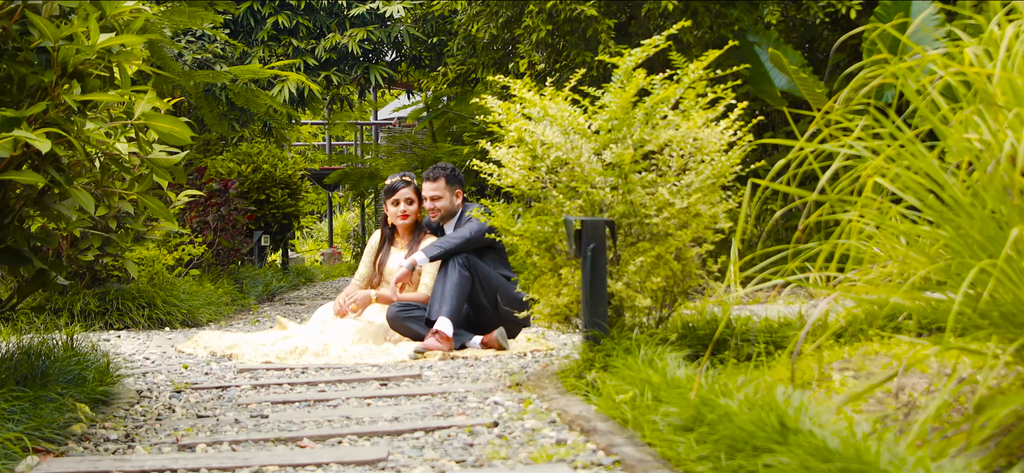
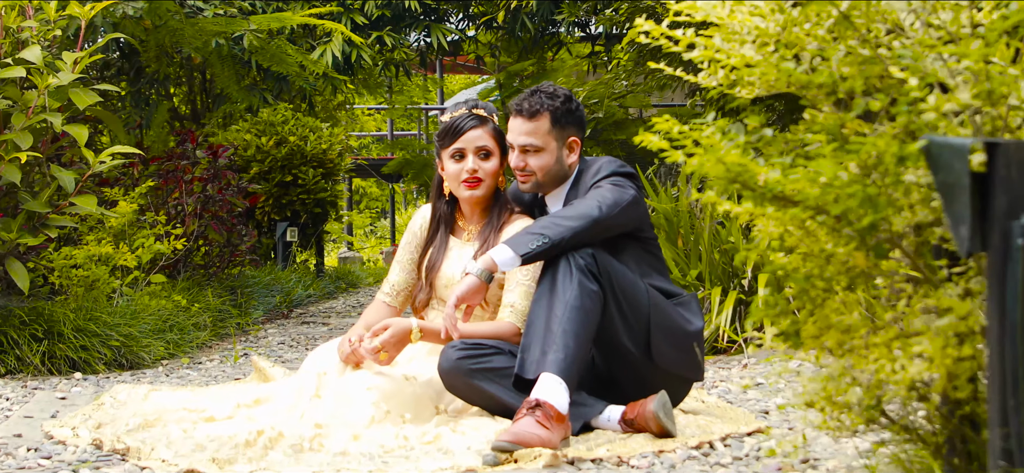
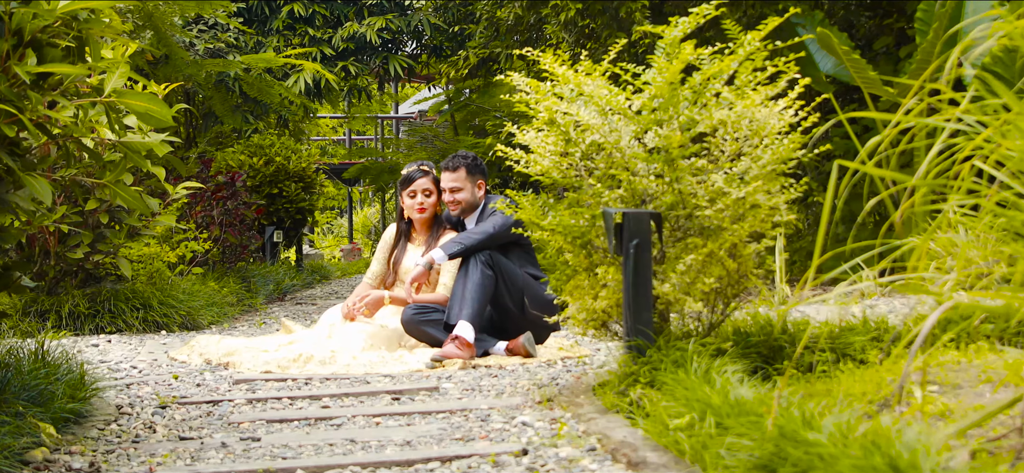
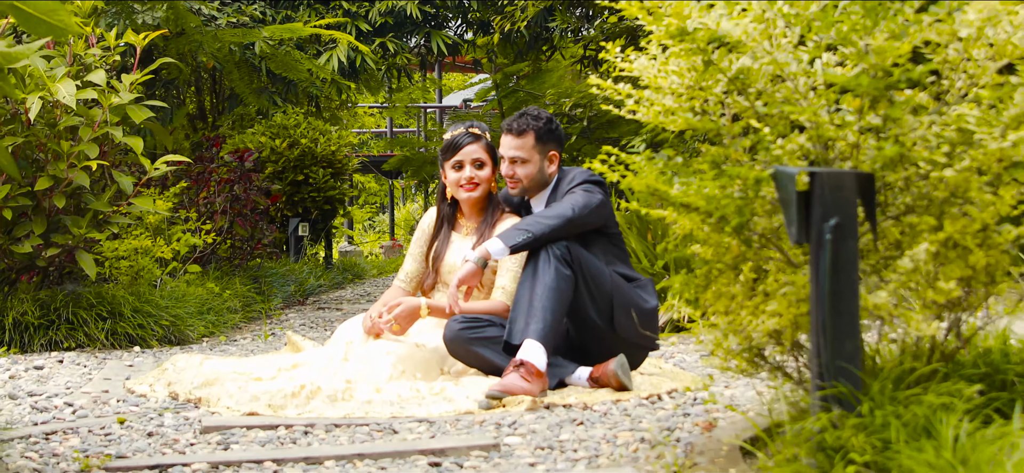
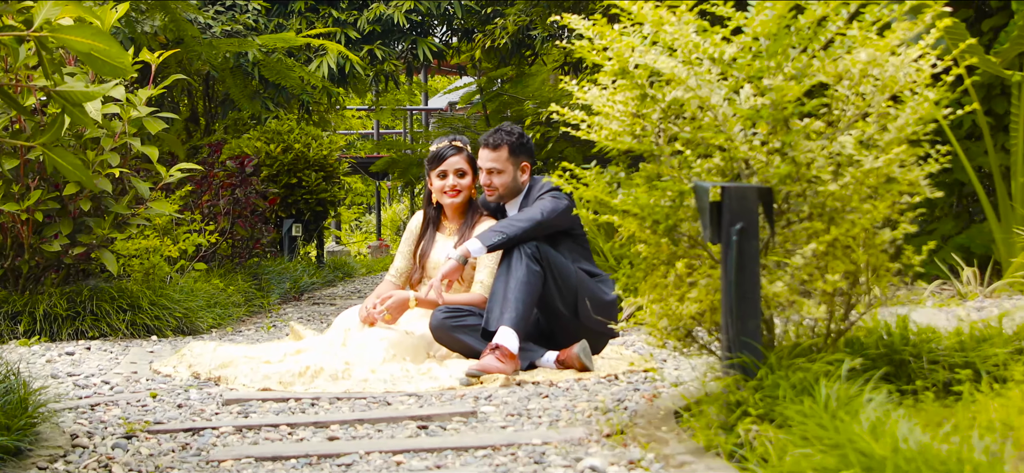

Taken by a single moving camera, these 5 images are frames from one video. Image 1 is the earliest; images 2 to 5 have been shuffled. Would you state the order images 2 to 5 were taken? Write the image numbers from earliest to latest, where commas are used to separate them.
3, 5, 4, 2
